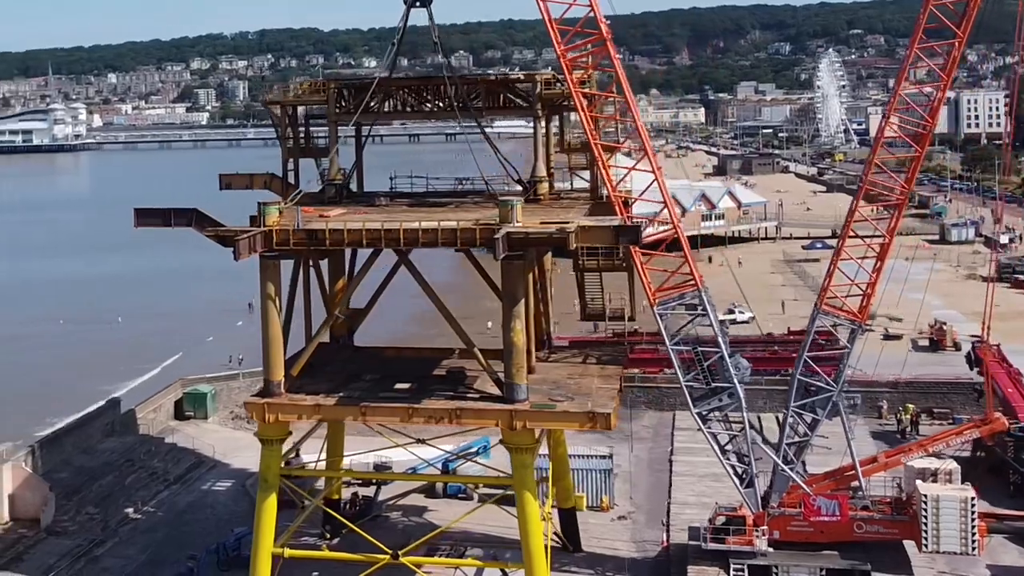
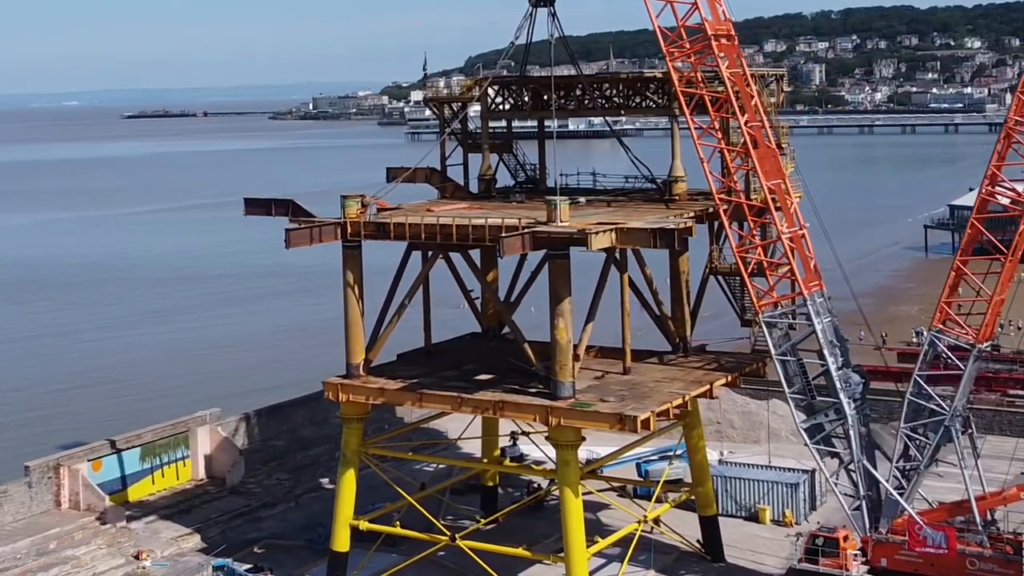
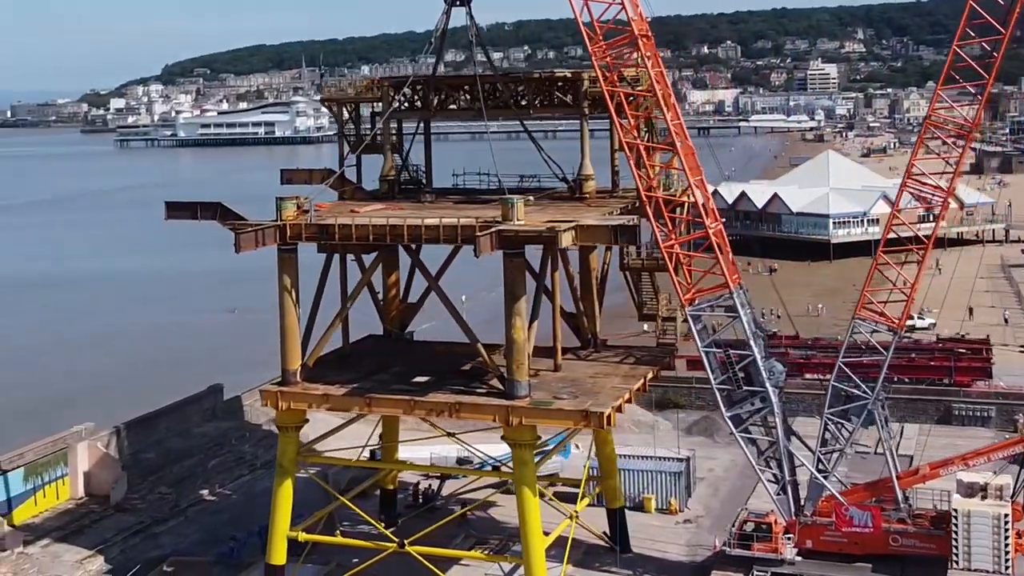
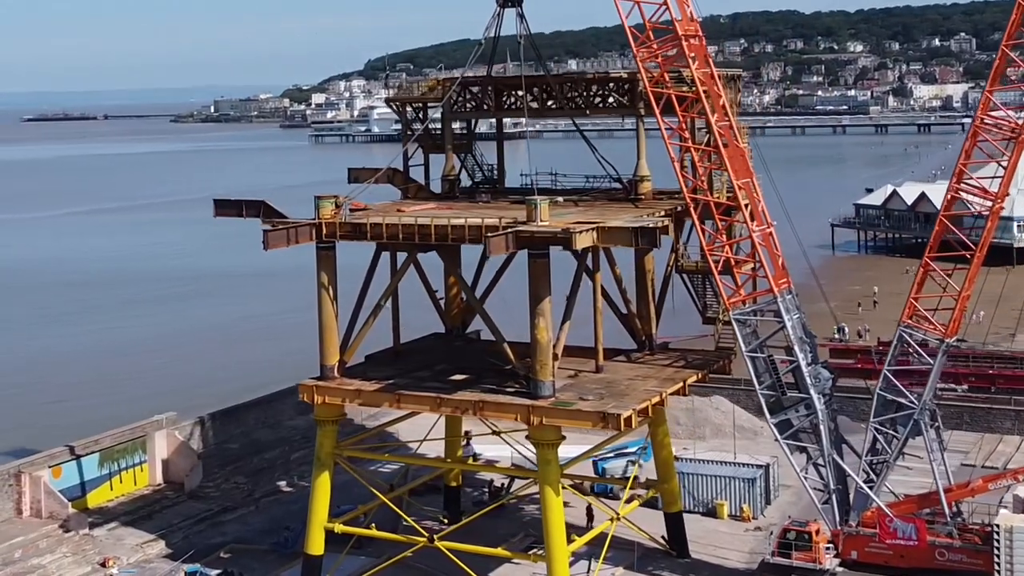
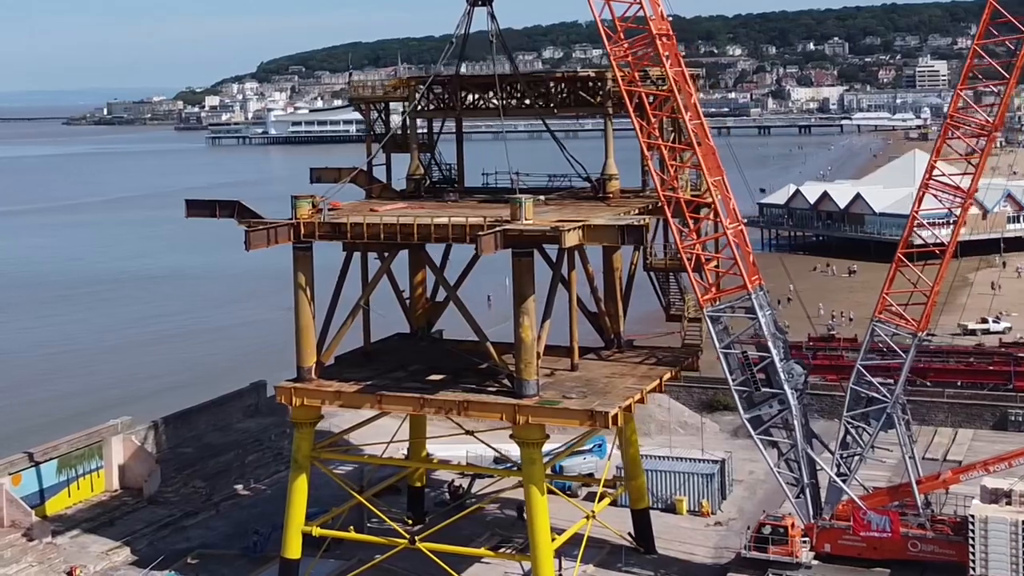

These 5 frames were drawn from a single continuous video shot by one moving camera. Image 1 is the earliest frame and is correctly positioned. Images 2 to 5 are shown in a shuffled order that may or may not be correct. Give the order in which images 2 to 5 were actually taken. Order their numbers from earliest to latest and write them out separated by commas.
3, 5, 4, 2
